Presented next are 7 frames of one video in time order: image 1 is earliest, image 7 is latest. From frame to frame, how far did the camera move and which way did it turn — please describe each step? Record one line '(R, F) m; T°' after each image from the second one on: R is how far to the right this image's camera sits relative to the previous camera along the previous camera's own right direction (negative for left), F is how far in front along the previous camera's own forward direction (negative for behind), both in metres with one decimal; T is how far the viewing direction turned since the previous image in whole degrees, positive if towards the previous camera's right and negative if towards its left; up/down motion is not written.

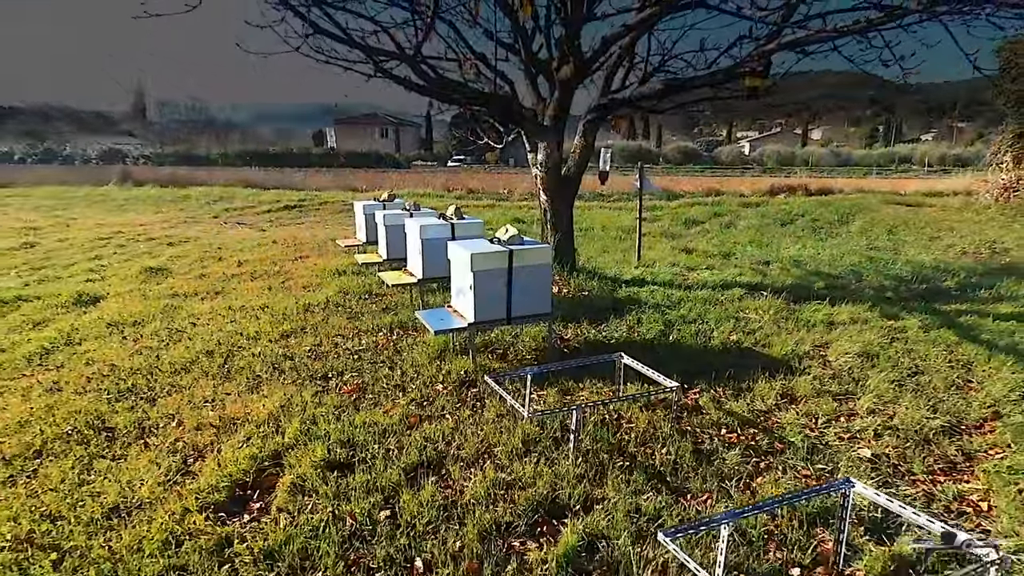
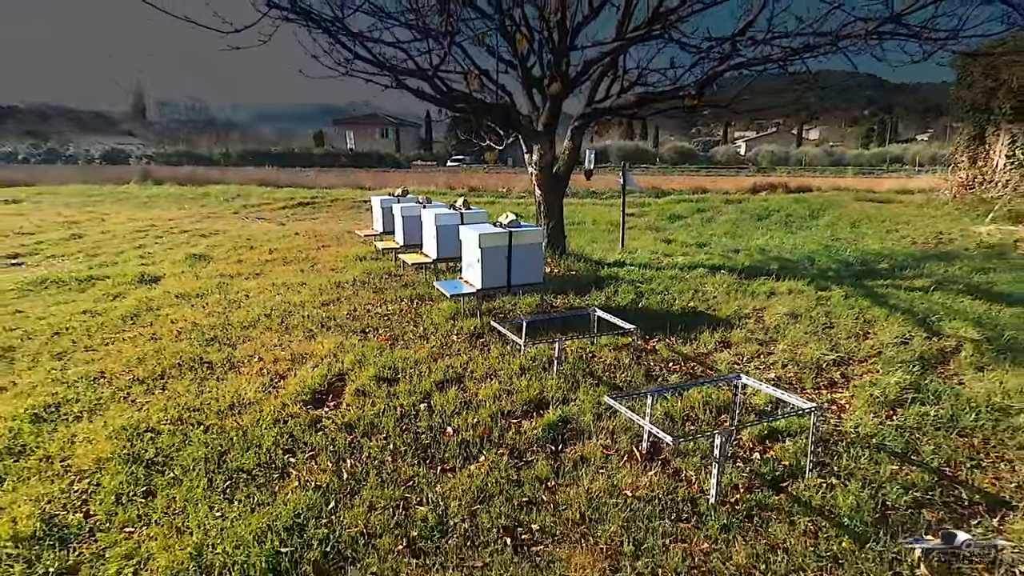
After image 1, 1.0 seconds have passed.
(0.0, -1.0) m; 0°
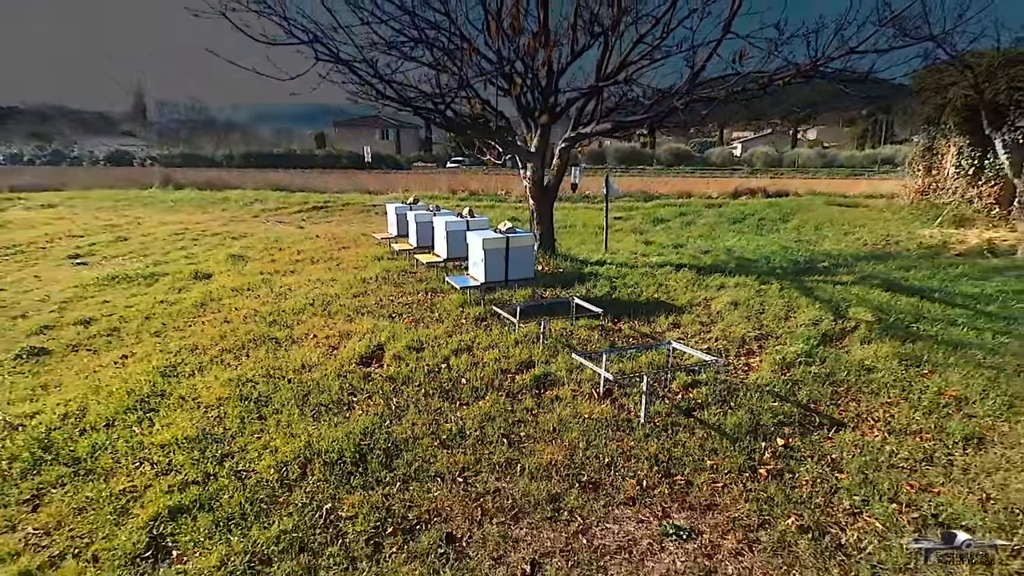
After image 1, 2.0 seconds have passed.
(0.0, -1.2) m; 0°
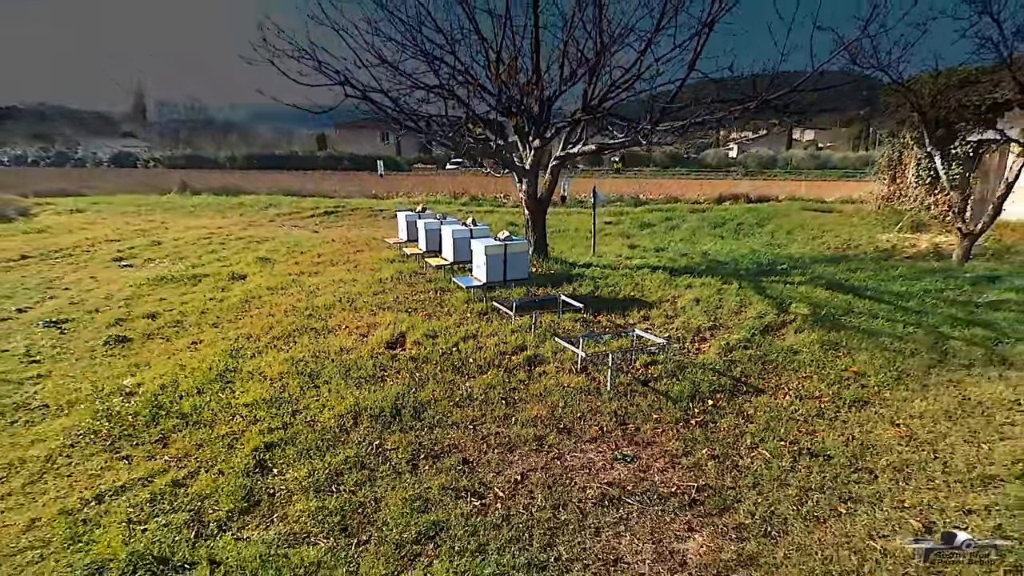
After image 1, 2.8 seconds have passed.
(0.0, -1.1) m; 0°
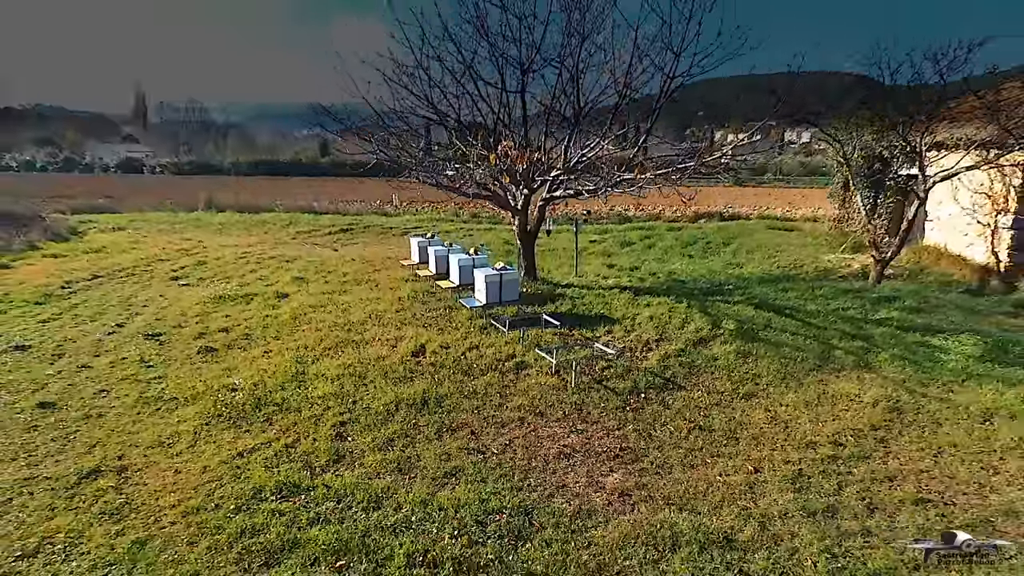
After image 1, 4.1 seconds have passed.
(+0.1, -1.9) m; 0°
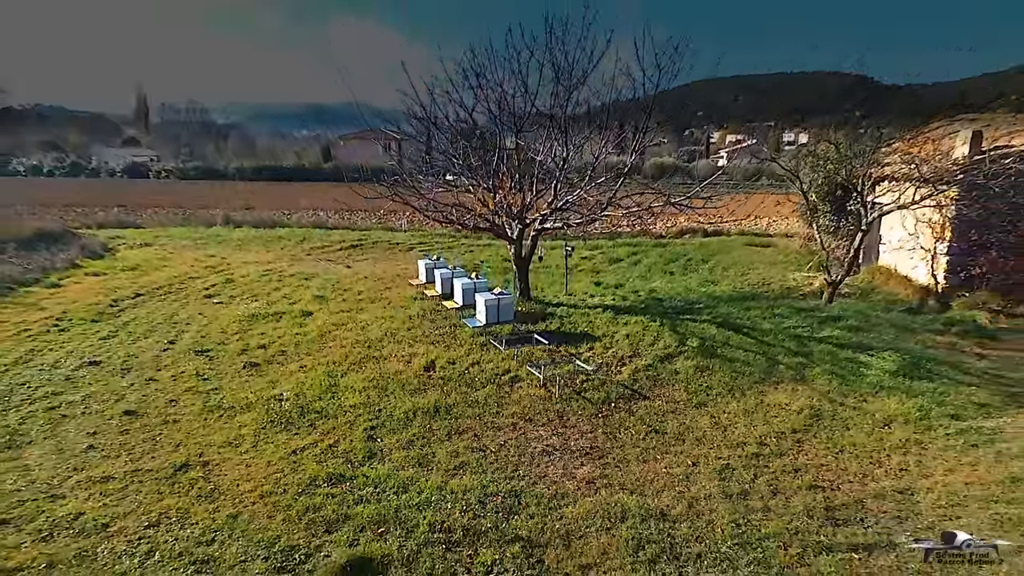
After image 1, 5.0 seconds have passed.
(+0.1, -1.5) m; 0°
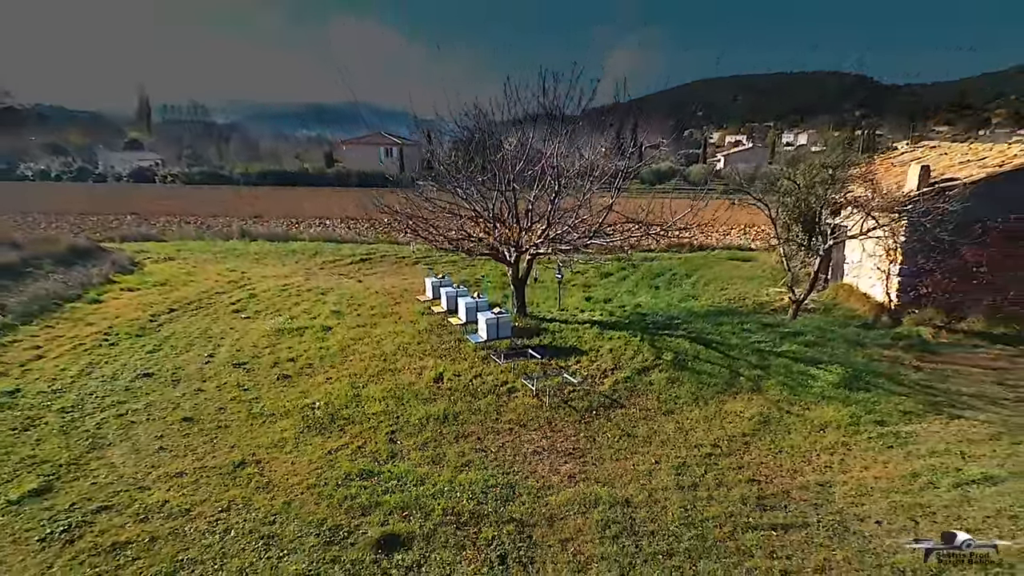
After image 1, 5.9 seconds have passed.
(0.0, -1.4) m; 0°
